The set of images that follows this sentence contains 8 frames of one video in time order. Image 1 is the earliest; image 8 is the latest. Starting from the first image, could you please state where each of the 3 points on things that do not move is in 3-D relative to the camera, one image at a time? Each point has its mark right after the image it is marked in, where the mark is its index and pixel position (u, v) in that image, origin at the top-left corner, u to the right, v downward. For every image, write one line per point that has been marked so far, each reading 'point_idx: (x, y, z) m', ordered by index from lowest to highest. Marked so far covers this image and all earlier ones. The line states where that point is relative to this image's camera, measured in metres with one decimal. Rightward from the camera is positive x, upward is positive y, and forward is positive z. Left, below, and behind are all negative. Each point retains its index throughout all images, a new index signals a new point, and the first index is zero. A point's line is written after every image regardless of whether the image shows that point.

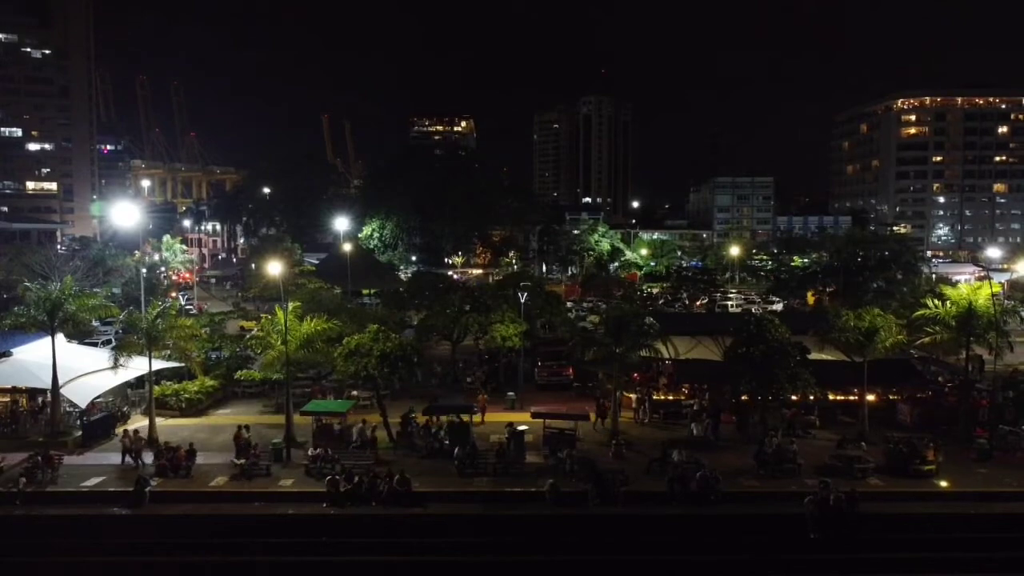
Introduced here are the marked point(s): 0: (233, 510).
0: (-6.9, -5.5, +19.9) m
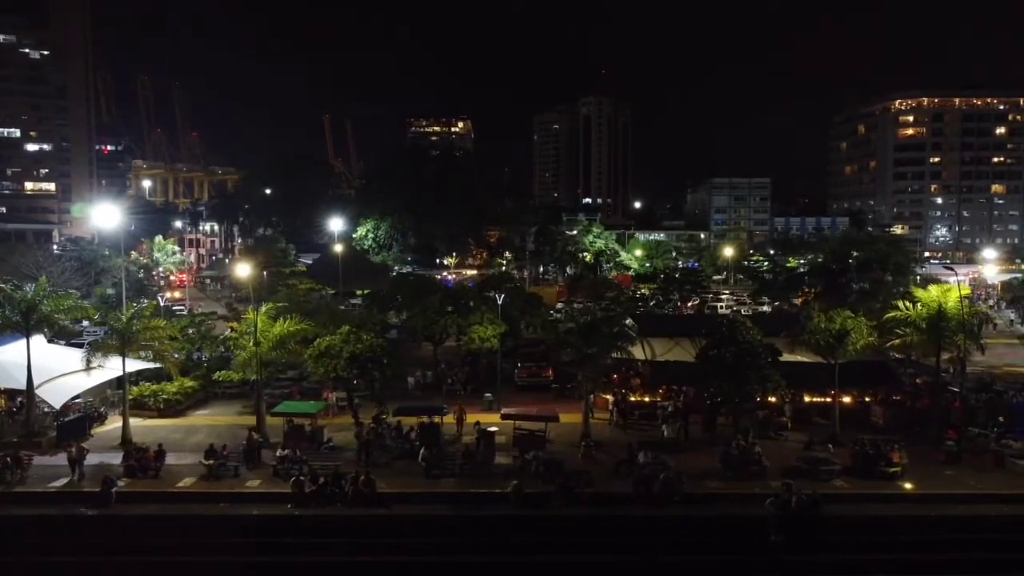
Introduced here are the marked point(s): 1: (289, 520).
0: (-7.8, -5.6, +20.0) m
1: (-5.4, -5.7, +19.6) m
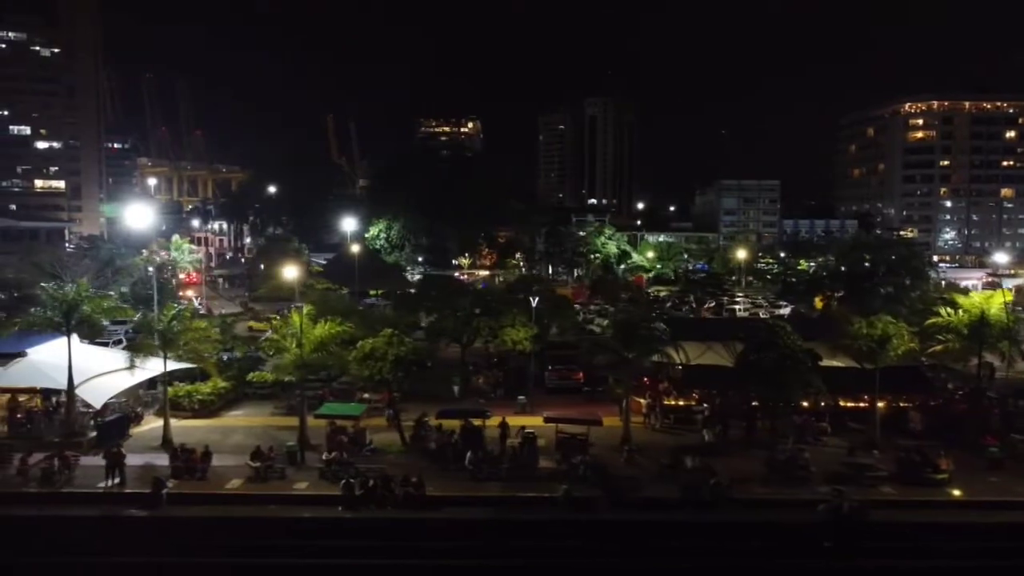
0: (-6.6, -5.6, +20.0) m
1: (-4.2, -5.8, +19.6) m
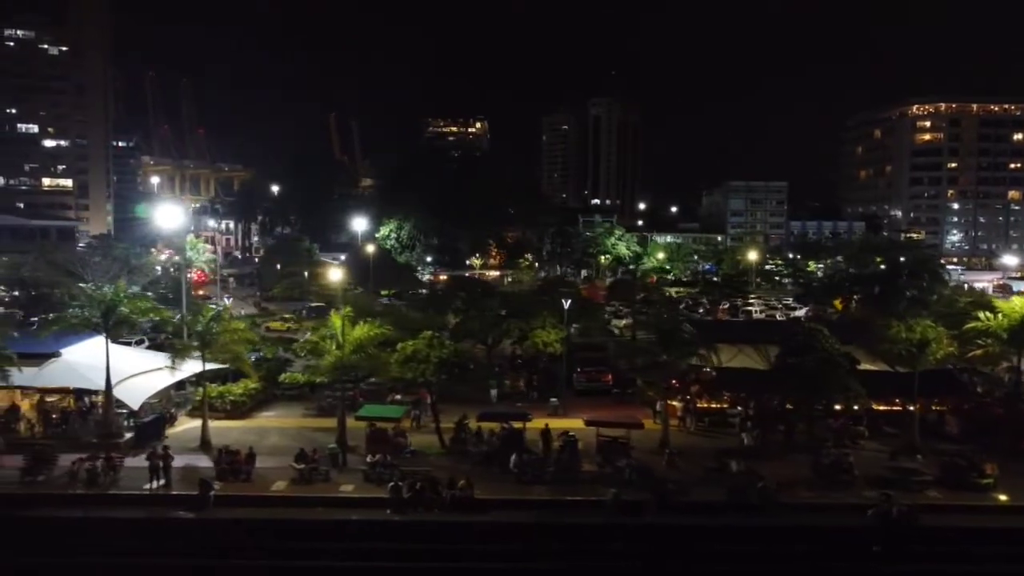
0: (-5.4, -5.7, +20.0) m
1: (-3.0, -5.8, +19.6) m
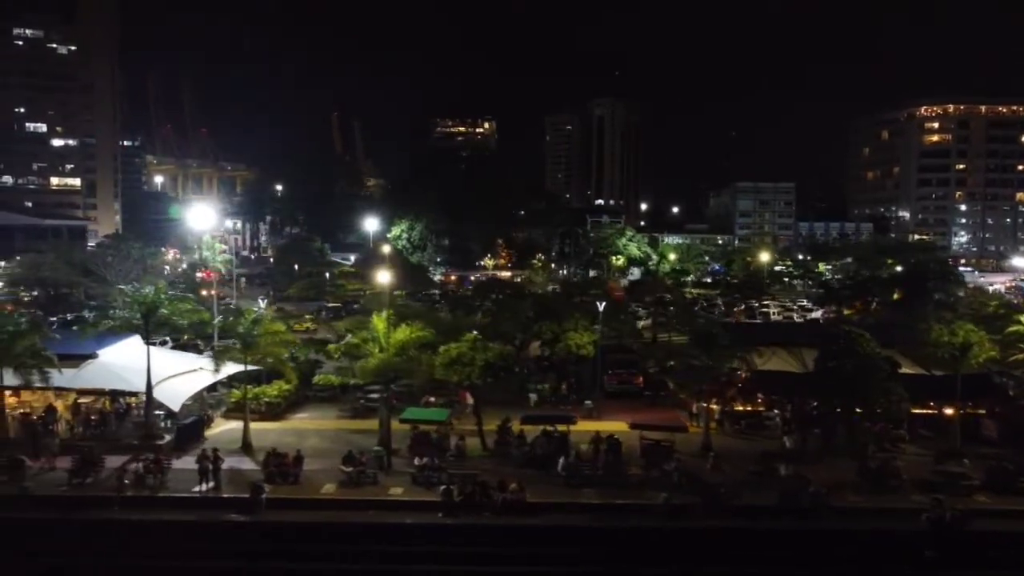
0: (-4.1, -5.8, +20.0) m
1: (-1.7, -5.9, +19.6) m
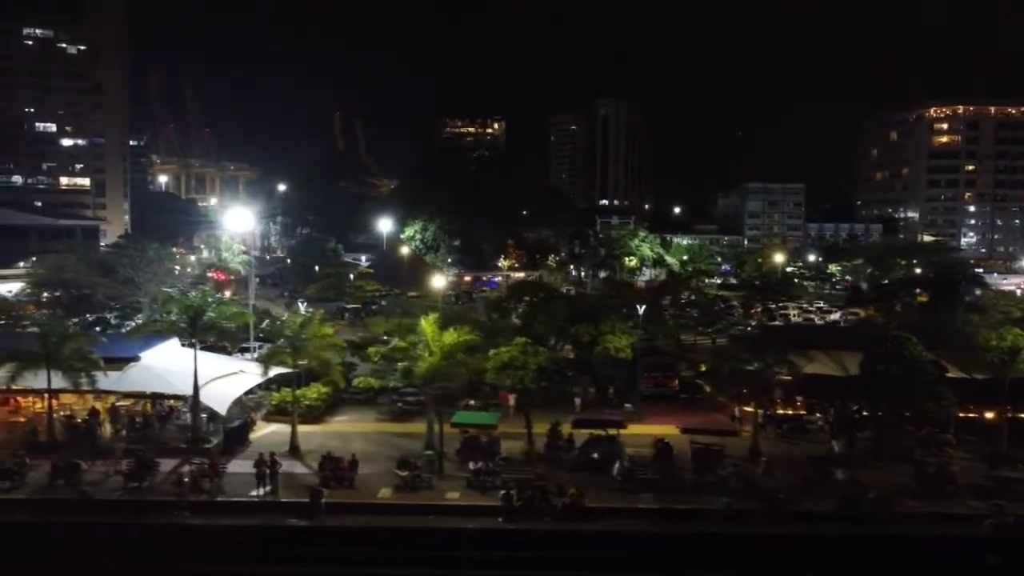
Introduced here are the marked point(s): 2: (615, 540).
0: (-2.6, -5.9, +20.0) m
1: (-0.2, -6.0, +19.6) m
2: (+2.5, -6.2, +19.6) m
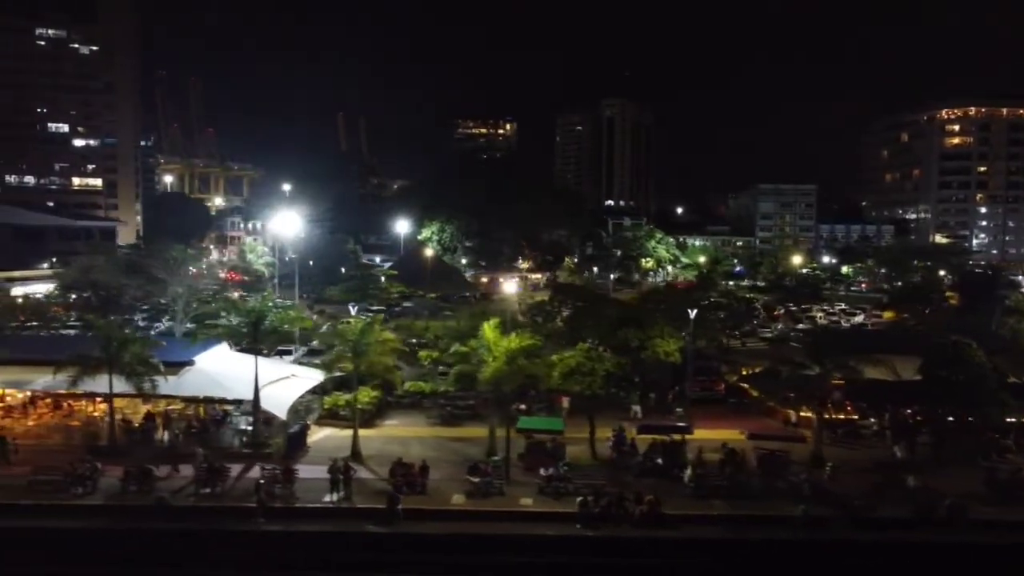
0: (-0.7, -6.0, +20.0) m
1: (+1.7, -6.2, +19.6) m
2: (+4.5, -6.3, +19.6) m
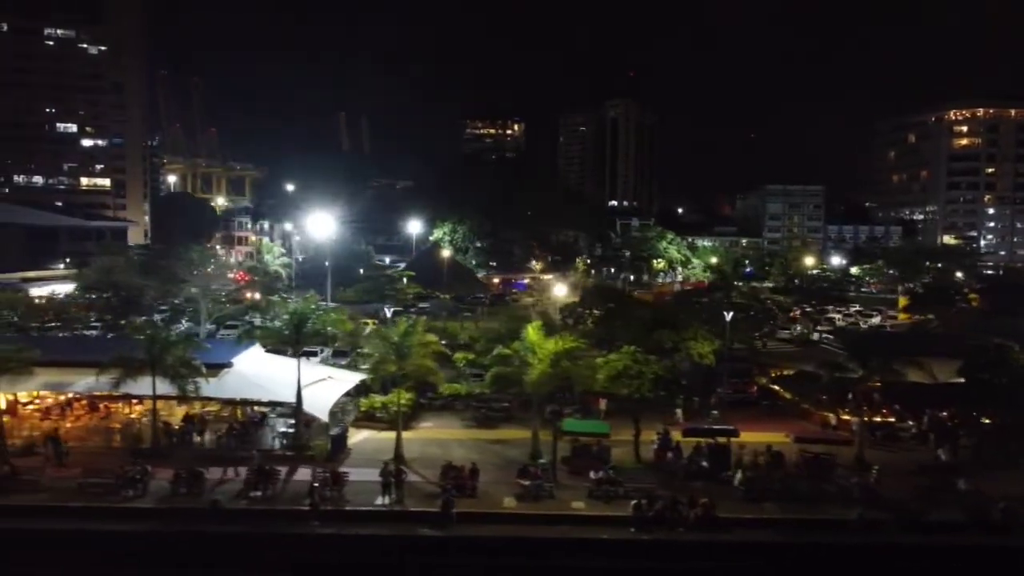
0: (+0.7, -6.1, +19.9) m
1: (+3.1, -6.3, +19.5) m
2: (+5.8, -6.4, +19.6) m
